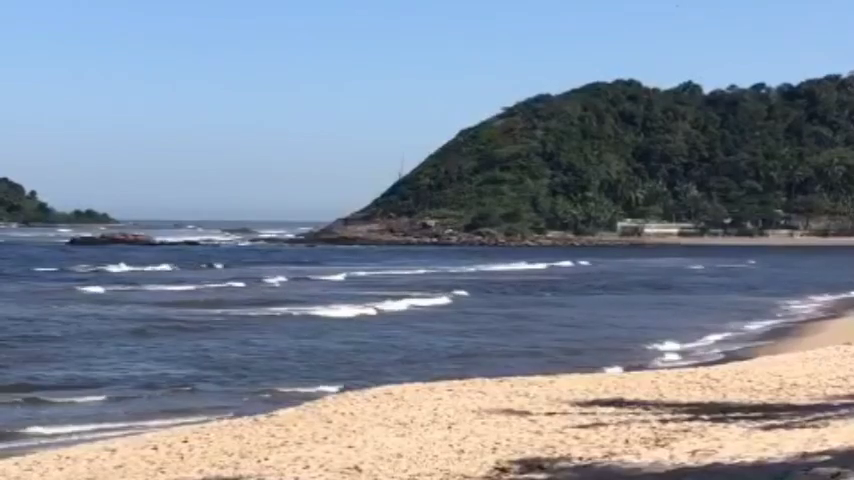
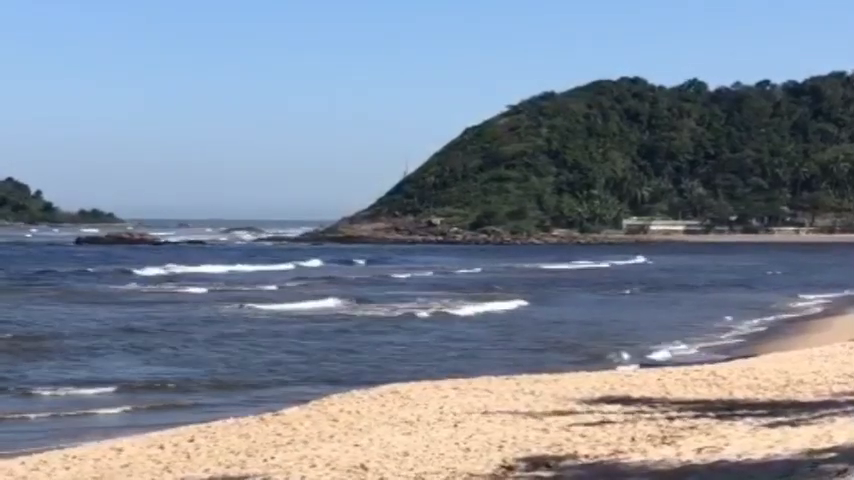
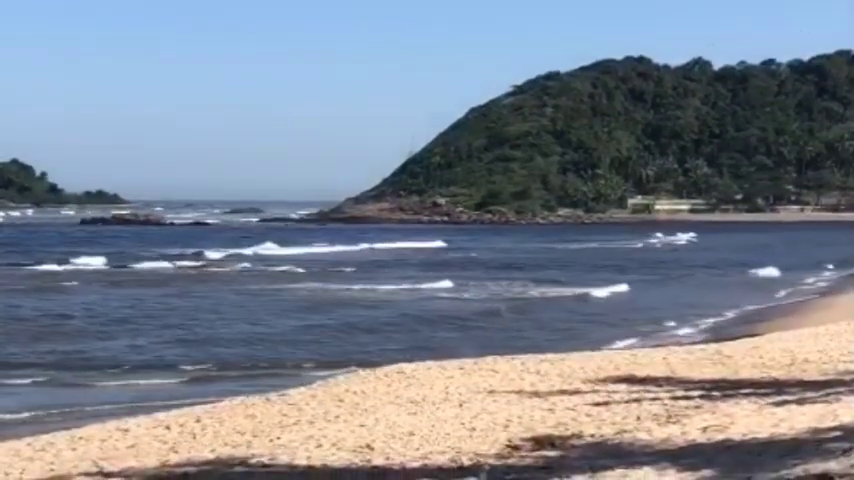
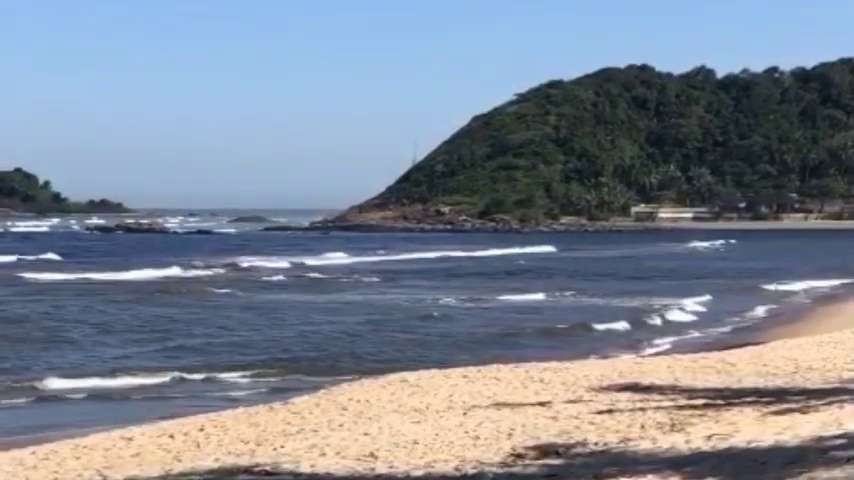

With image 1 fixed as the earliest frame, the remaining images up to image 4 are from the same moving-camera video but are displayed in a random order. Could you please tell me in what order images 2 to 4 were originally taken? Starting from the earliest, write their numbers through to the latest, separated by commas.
2, 3, 4
